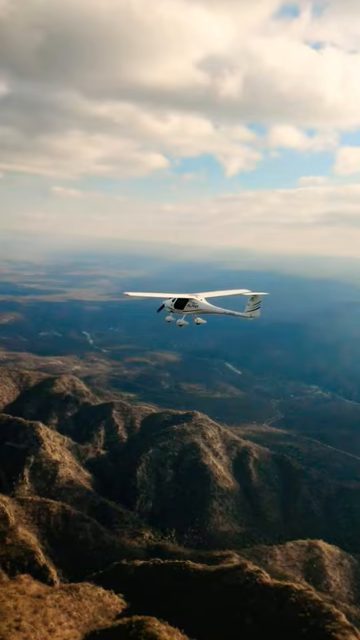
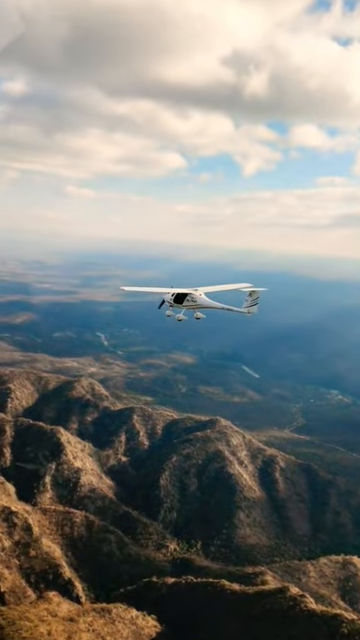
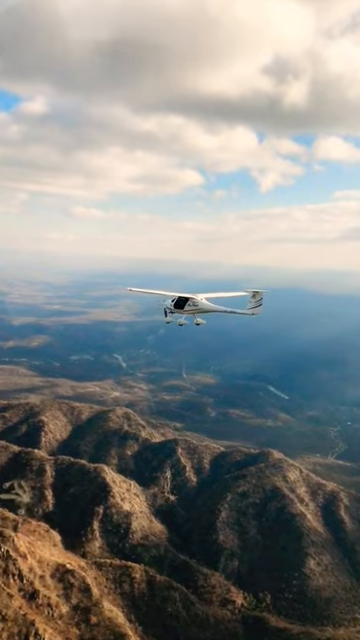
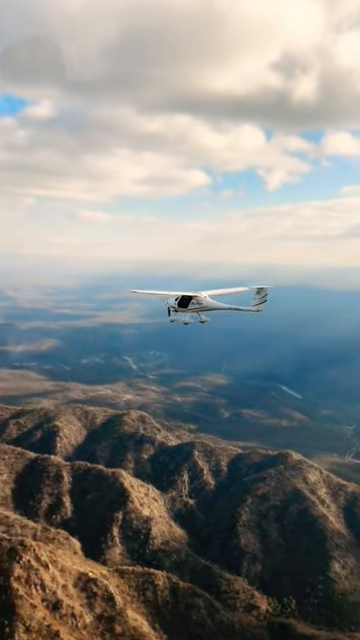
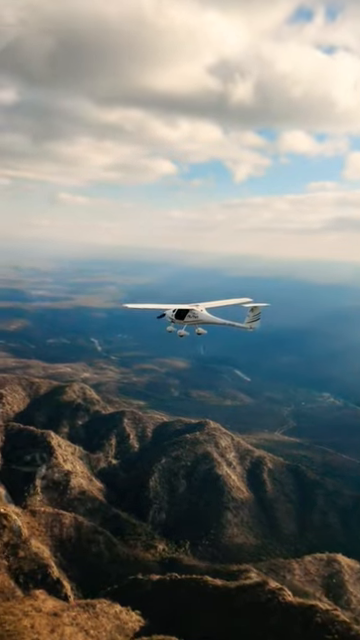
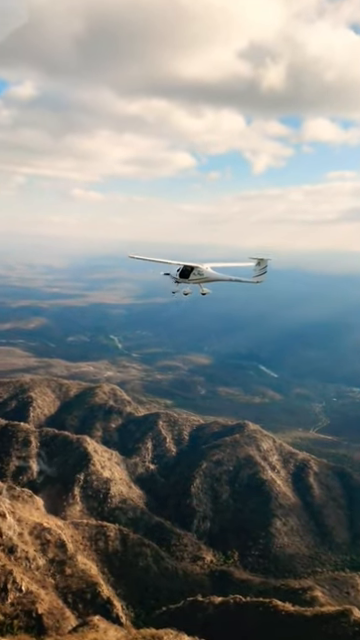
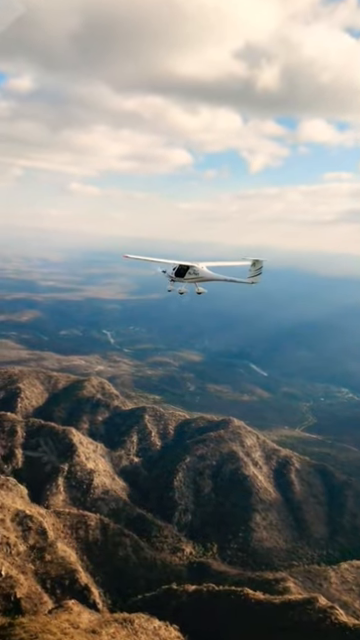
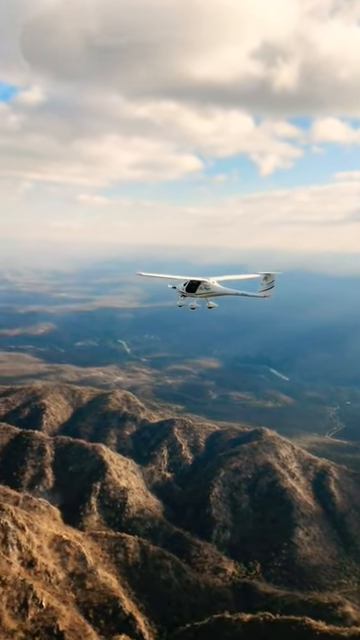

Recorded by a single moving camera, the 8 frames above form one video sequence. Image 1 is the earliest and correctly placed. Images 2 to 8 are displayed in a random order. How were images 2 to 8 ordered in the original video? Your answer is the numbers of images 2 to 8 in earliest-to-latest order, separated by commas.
5, 2, 7, 6, 8, 3, 4
